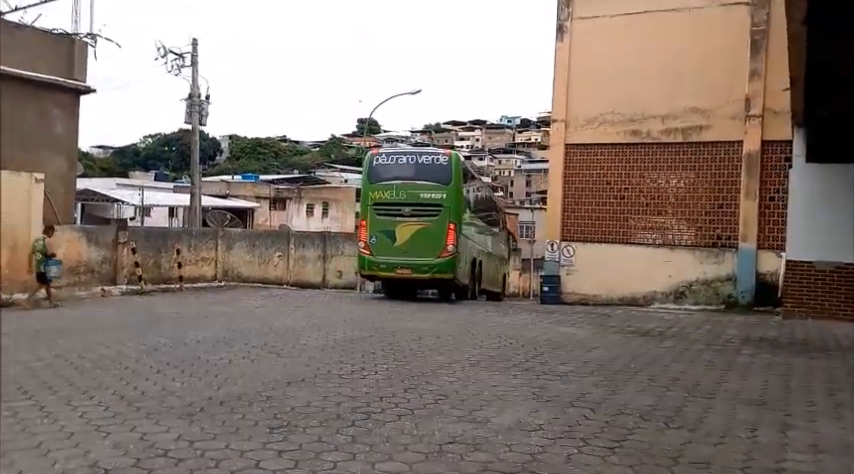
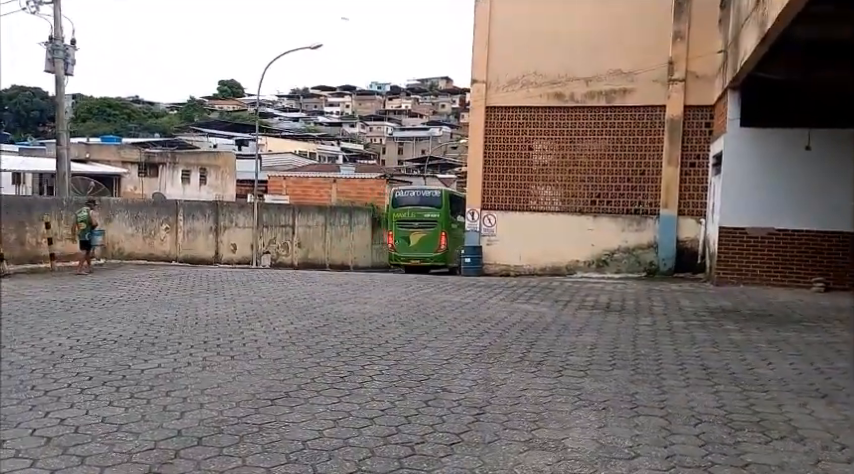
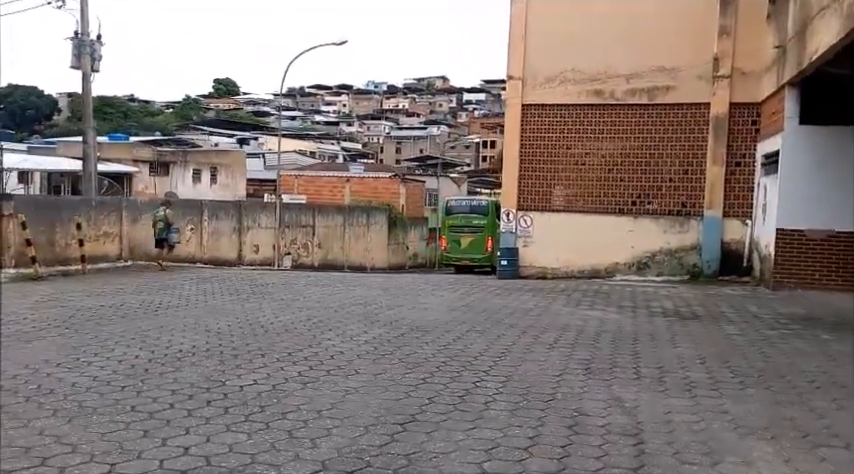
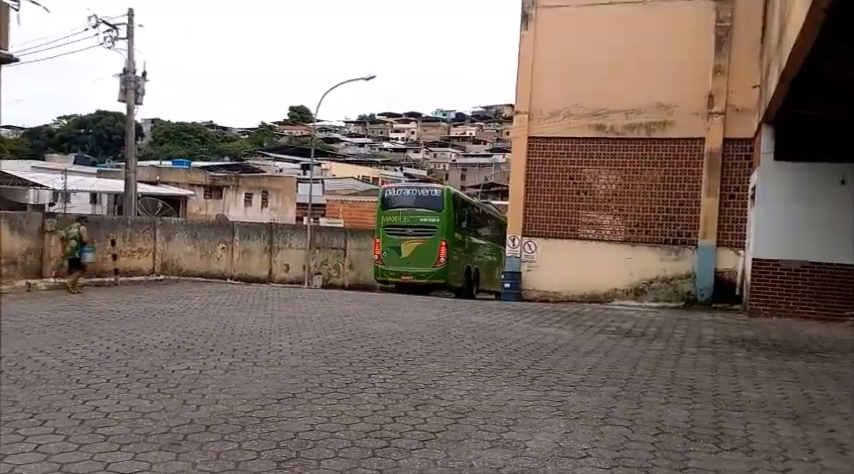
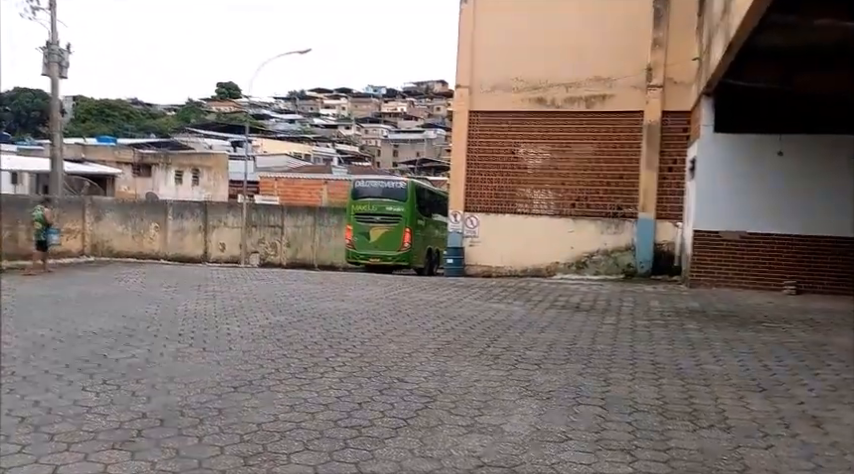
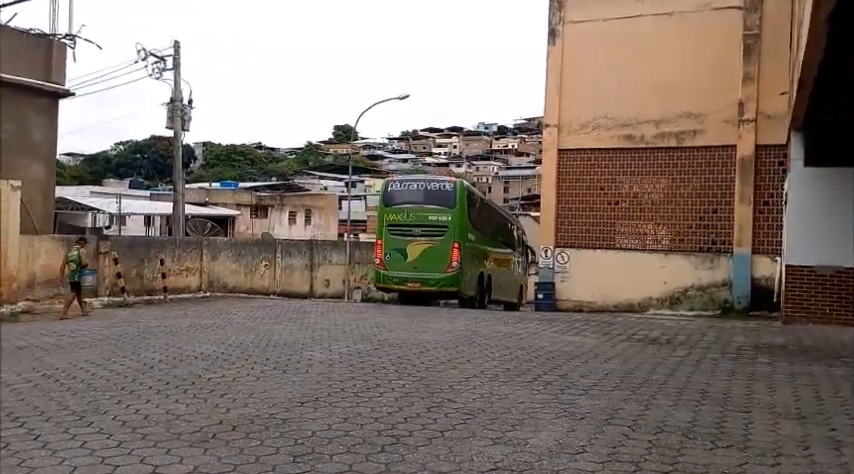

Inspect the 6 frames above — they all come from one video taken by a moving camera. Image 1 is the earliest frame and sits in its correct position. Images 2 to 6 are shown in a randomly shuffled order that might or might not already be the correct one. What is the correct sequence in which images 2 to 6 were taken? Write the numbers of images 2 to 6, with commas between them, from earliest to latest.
6, 4, 5, 2, 3
